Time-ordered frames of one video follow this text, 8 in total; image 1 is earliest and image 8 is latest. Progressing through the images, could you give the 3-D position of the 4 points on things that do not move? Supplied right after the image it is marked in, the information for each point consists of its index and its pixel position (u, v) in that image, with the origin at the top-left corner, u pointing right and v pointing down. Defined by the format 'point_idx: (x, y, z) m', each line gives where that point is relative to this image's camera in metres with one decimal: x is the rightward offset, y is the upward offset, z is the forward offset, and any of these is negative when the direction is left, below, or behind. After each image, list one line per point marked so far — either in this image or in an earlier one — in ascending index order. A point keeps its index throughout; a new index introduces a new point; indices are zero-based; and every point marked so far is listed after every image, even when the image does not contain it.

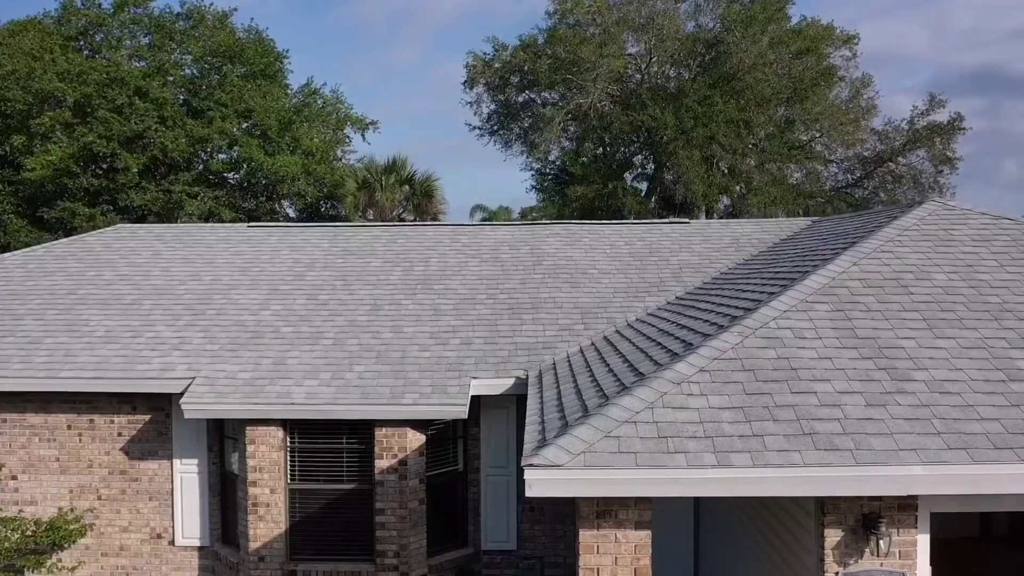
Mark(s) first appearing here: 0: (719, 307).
0: (+1.7, -0.2, +7.0) m
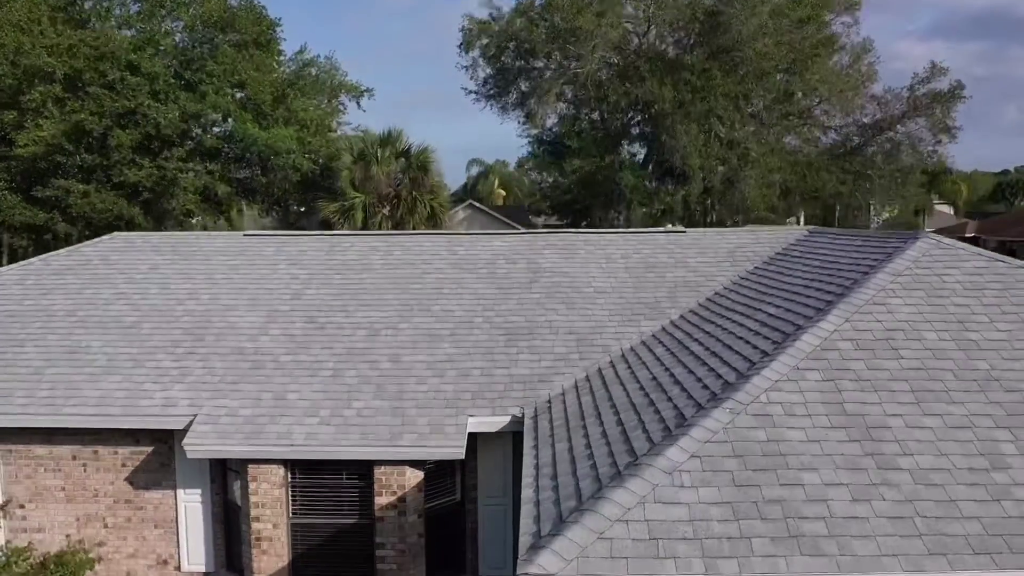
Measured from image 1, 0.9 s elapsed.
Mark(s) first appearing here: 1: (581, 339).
0: (+1.7, -0.6, +7.1) m
1: (+0.7, -0.6, +8.8) m
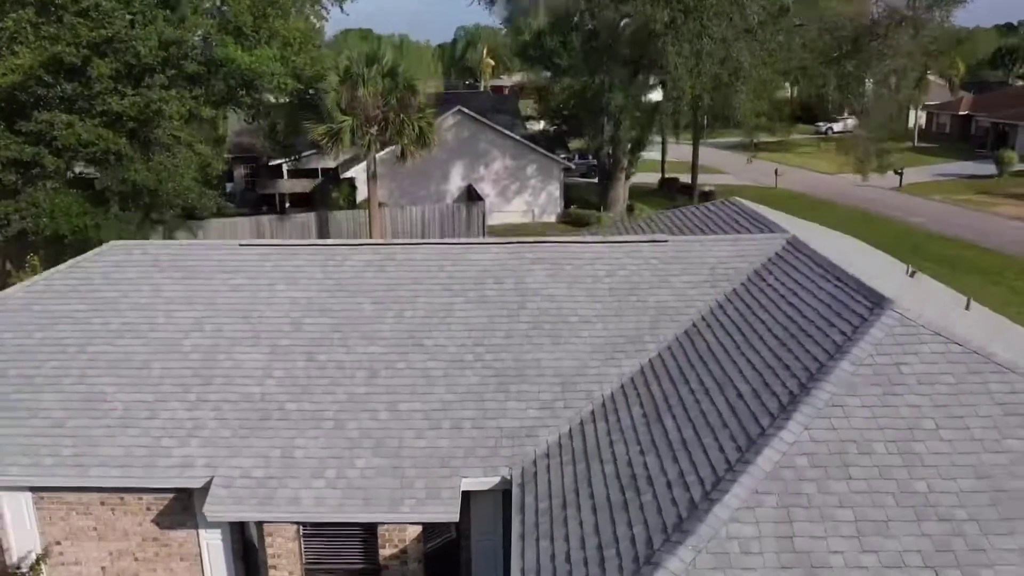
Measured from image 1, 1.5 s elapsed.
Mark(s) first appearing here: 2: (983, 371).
0: (+1.6, -1.4, +7.8) m
1: (+0.6, -1.1, +9.4) m
2: (+4.2, -0.8, +7.6) m
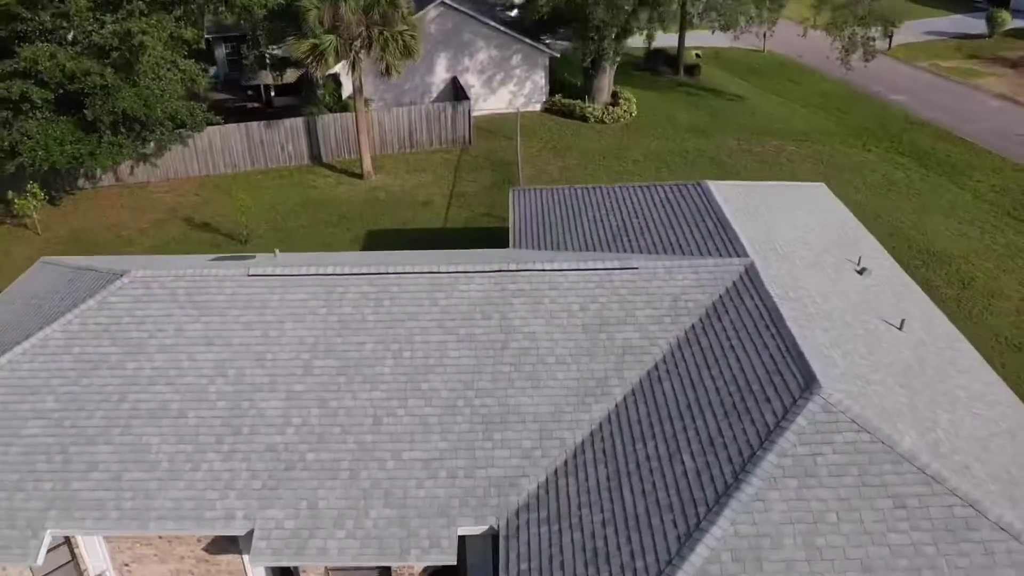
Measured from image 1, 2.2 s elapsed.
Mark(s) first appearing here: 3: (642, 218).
0: (+1.4, -2.5, +9.5) m
1: (+0.4, -1.9, +11.0) m
2: (+4.1, -2.0, +9.3) m
3: (+2.4, +1.3, +15.5) m
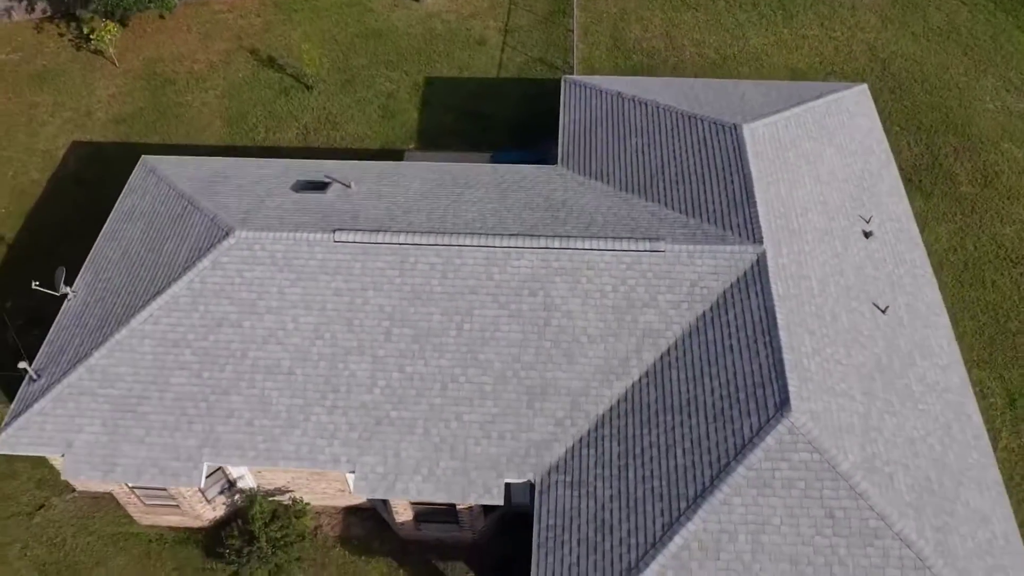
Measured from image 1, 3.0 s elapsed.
0: (+1.9, -3.1, +12.9) m
1: (+1.0, -1.9, +14.1) m
2: (+4.6, -2.8, +12.3) m
3: (+3.4, +2.6, +16.9) m
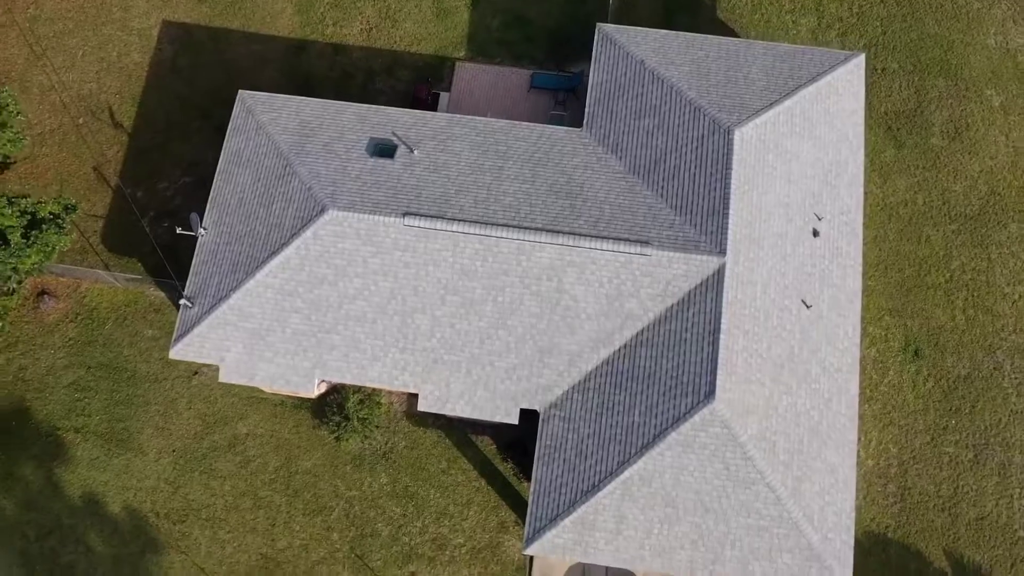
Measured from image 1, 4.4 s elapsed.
0: (+2.2, -3.4, +19.4) m
1: (+1.4, -1.7, +20.0) m
2: (+4.8, -3.5, +18.6) m
3: (+4.2, +3.3, +20.9) m
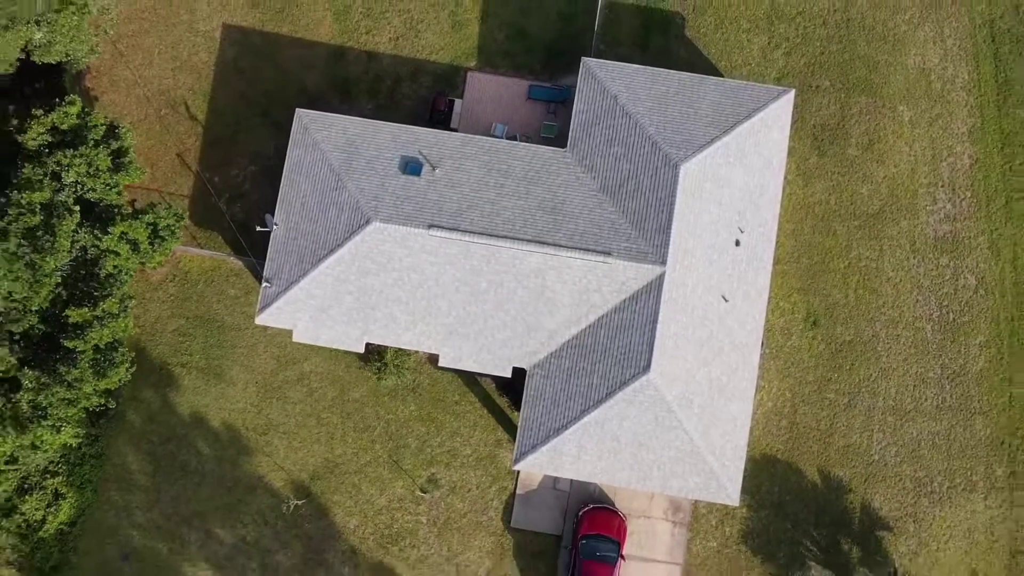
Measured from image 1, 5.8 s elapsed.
0: (+2.0, -3.3, +27.1) m
1: (+1.3, -1.5, +27.4) m
2: (+4.6, -3.6, +26.4) m
3: (+4.1, +3.5, +27.3) m
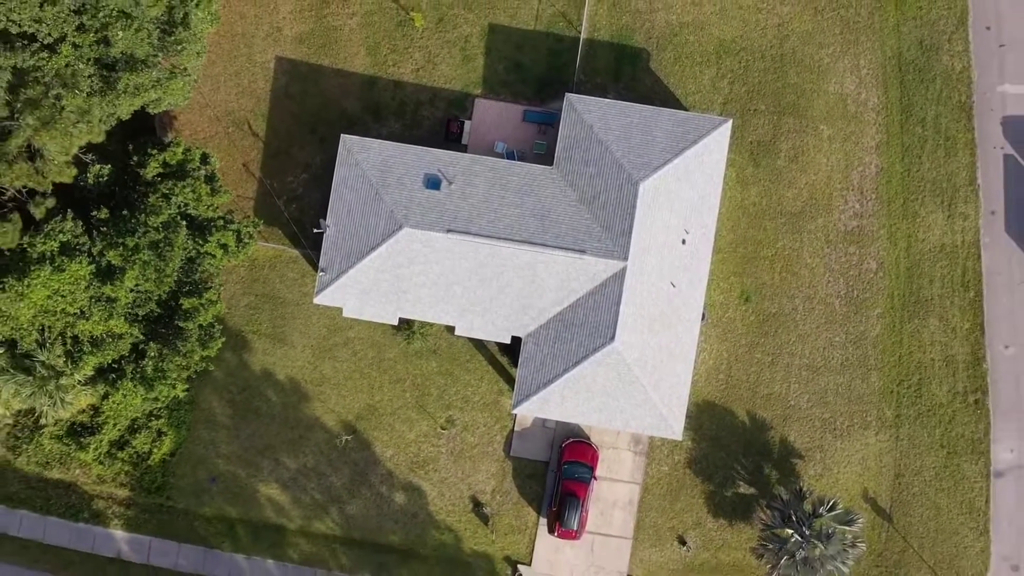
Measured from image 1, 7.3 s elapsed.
0: (+1.9, -2.8, +35.7) m
1: (+1.2, -1.1, +35.9) m
2: (+4.6, -3.2, +35.1) m
3: (+4.0, +4.0, +35.4) m
